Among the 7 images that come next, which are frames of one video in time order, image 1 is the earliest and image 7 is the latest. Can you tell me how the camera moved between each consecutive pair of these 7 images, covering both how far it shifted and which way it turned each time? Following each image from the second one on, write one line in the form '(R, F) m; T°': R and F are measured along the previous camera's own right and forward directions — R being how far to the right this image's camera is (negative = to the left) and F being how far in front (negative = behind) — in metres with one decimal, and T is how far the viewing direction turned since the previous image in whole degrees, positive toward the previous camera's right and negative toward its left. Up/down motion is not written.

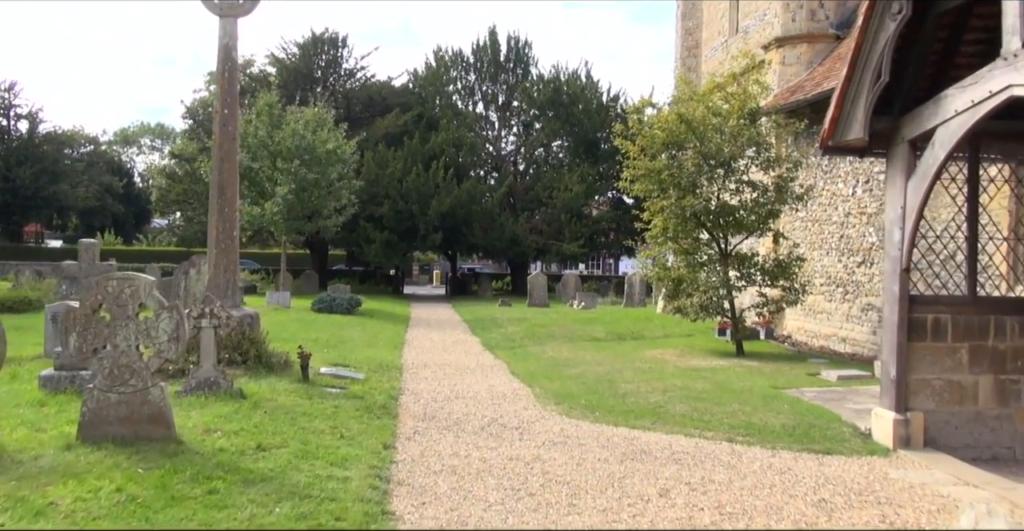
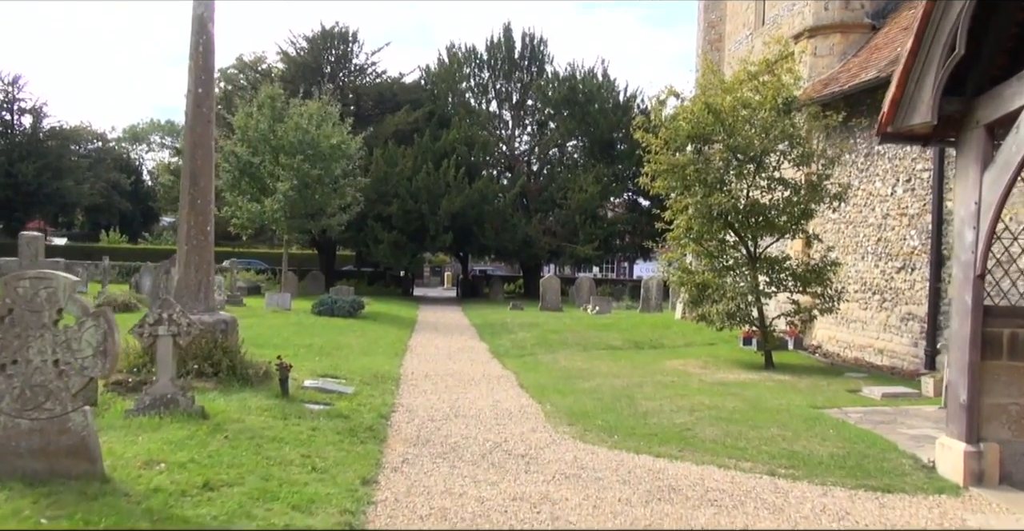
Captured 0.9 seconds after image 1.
(+0.1, +1.2) m; -1°
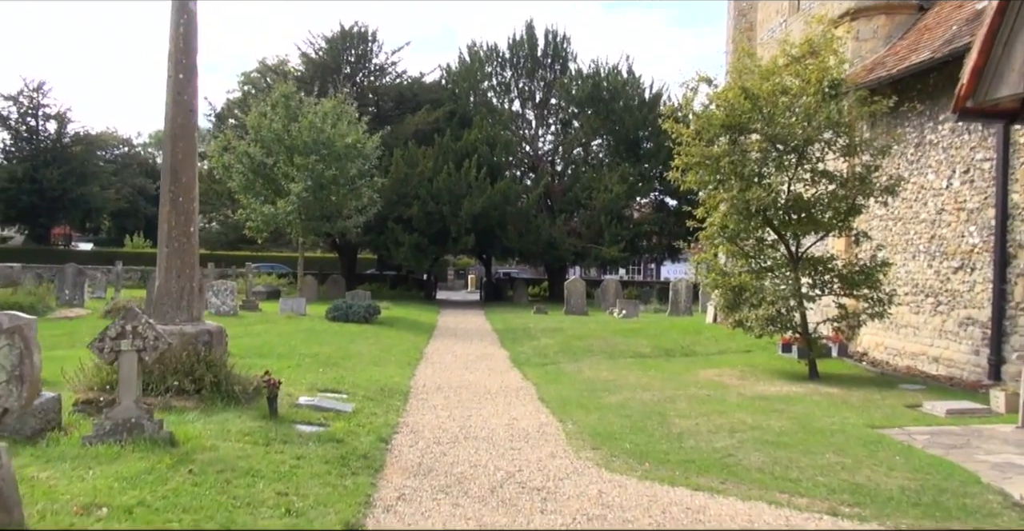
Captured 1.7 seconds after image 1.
(+0.1, +1.0) m; -2°
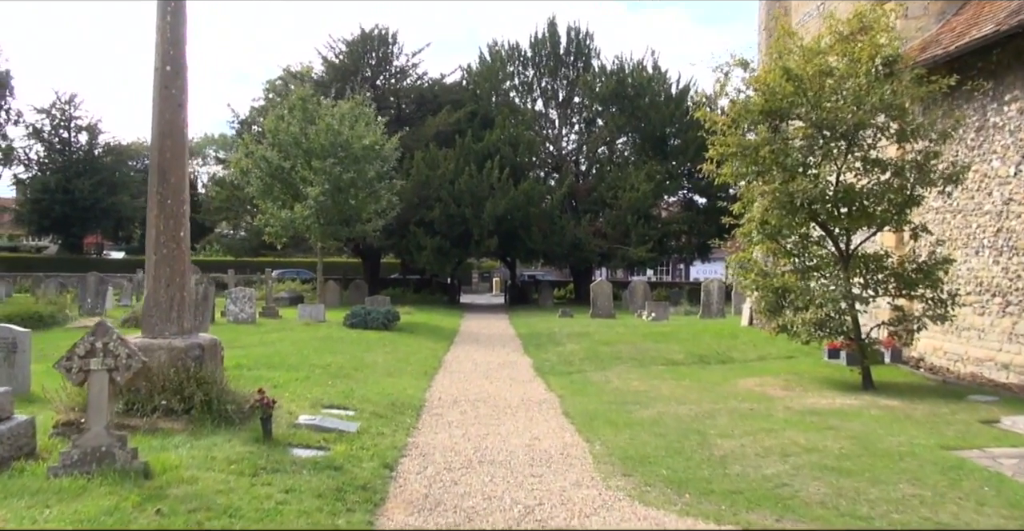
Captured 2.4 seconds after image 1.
(+0.1, +0.8) m; -2°
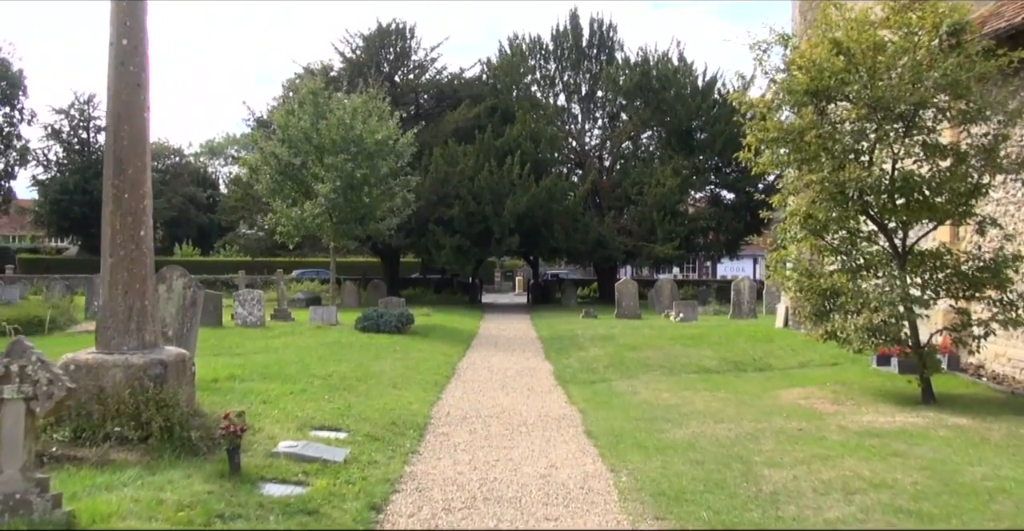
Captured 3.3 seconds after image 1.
(+0.1, +1.1) m; -2°
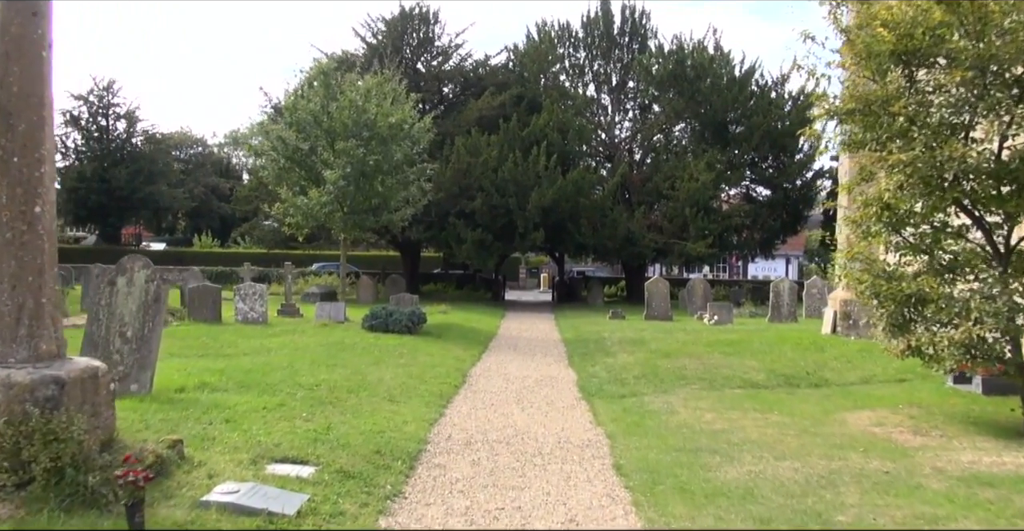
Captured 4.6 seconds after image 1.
(+0.1, +1.6) m; -2°
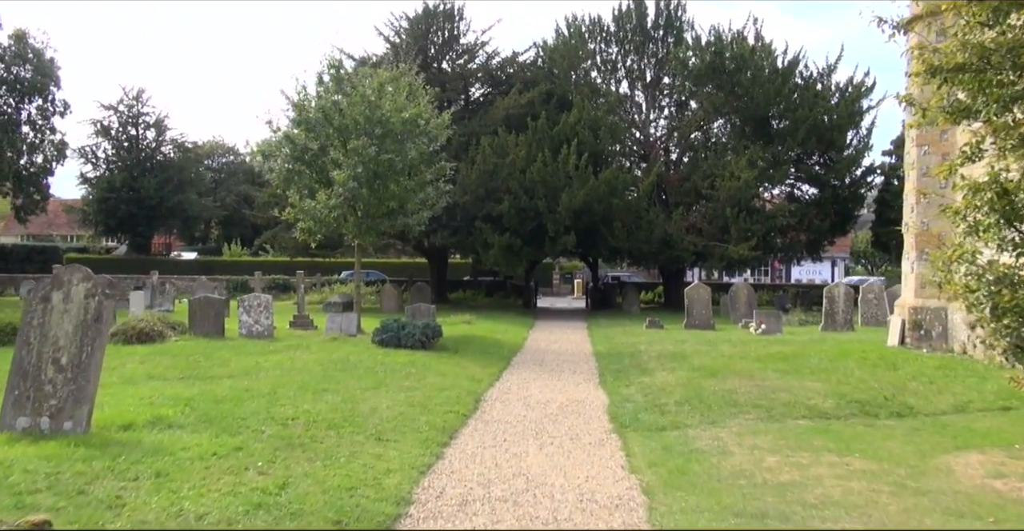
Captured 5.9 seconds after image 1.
(+0.3, +1.7) m; -3°
